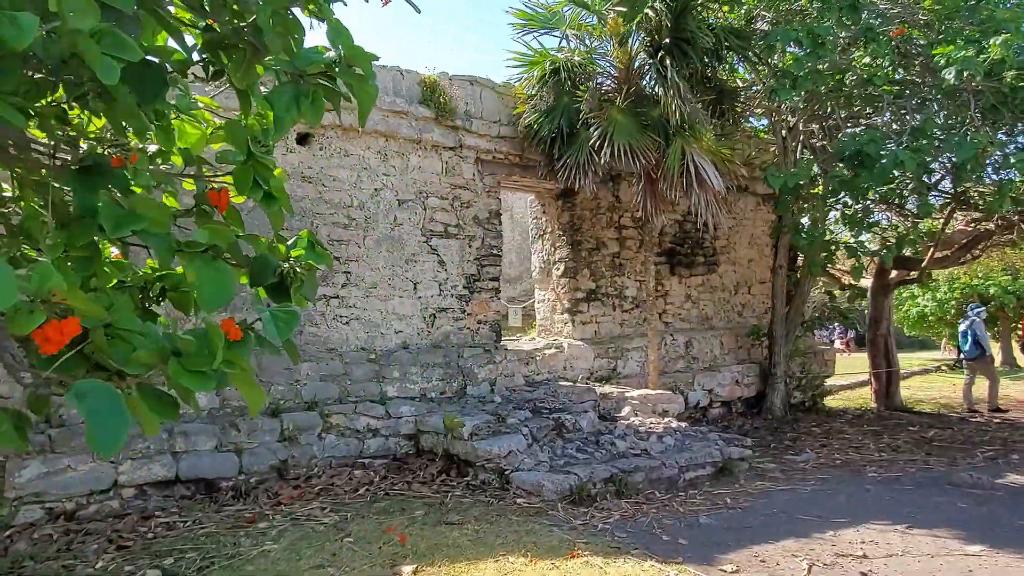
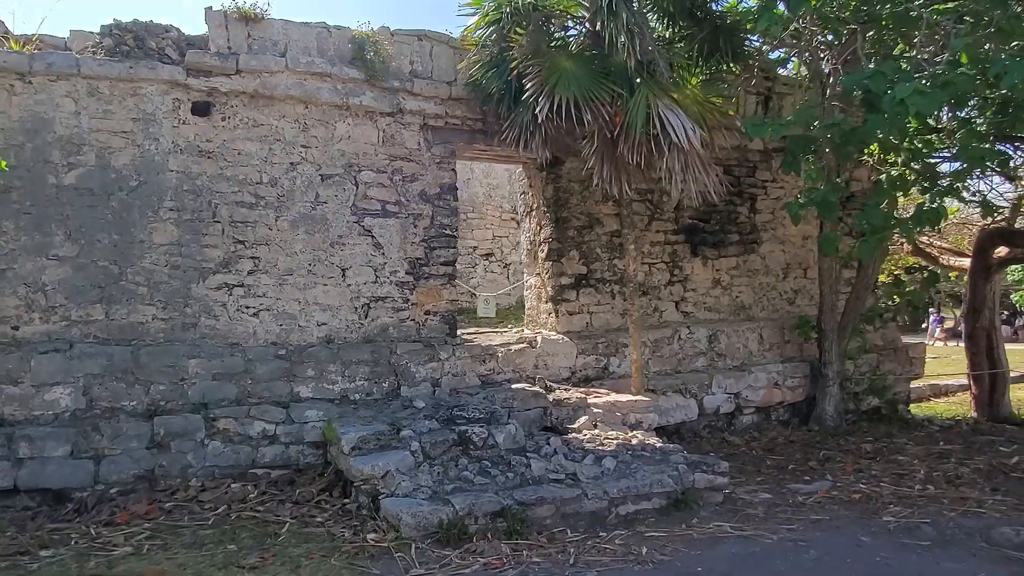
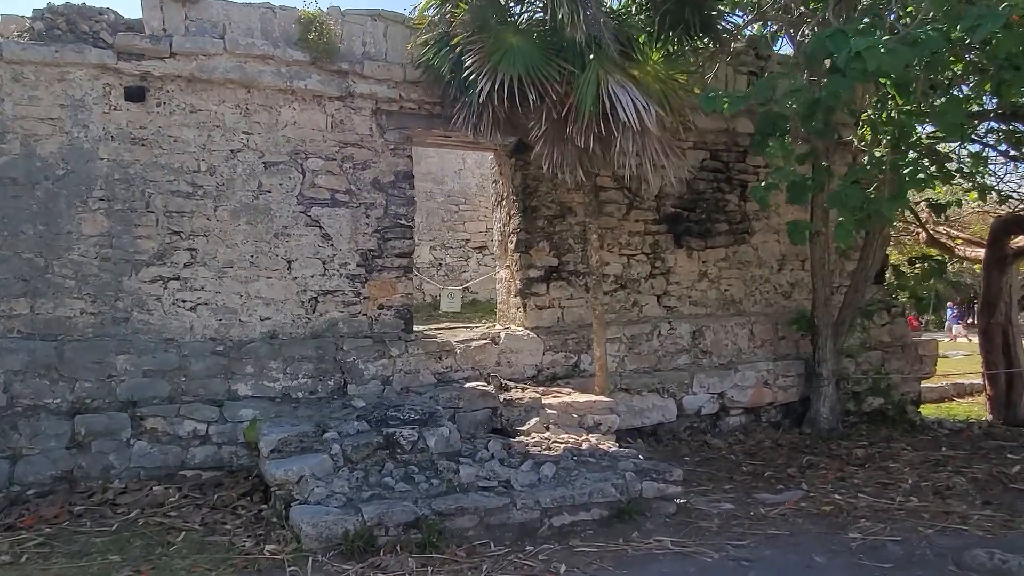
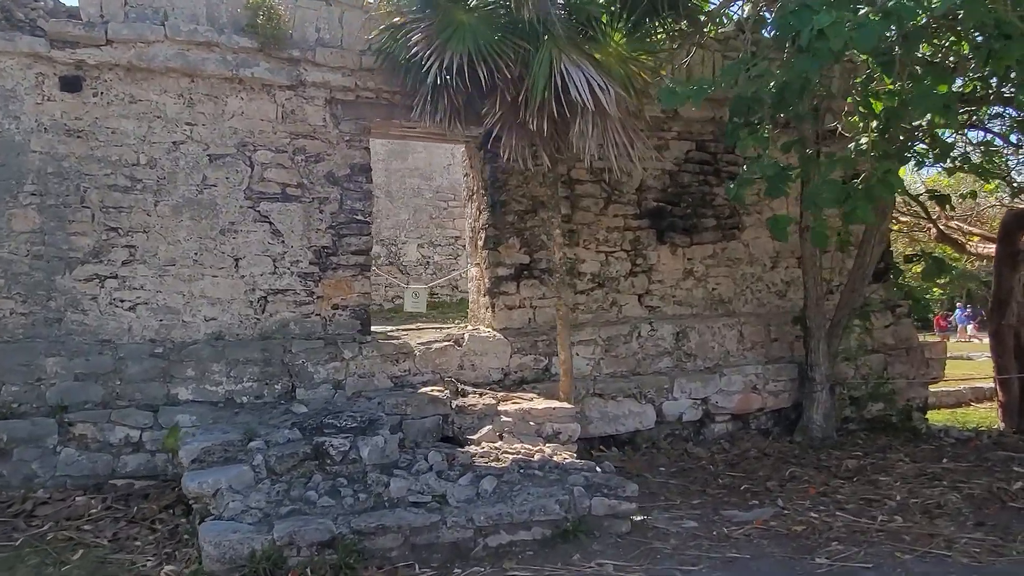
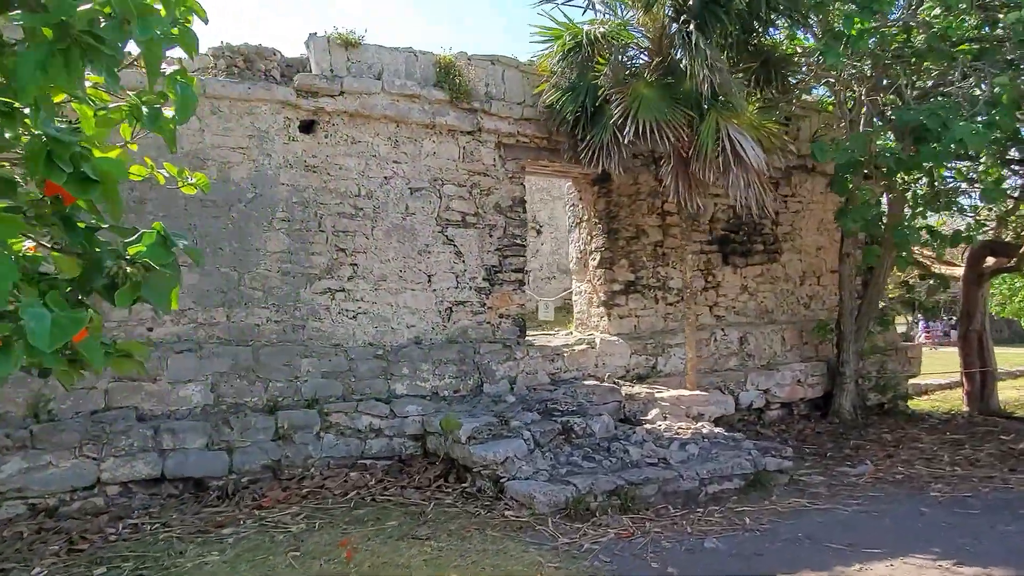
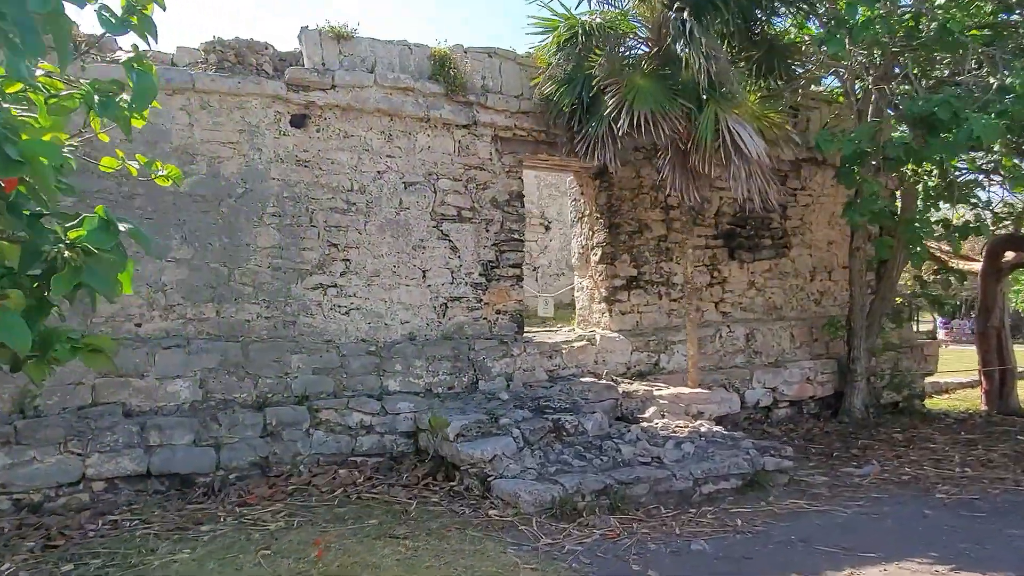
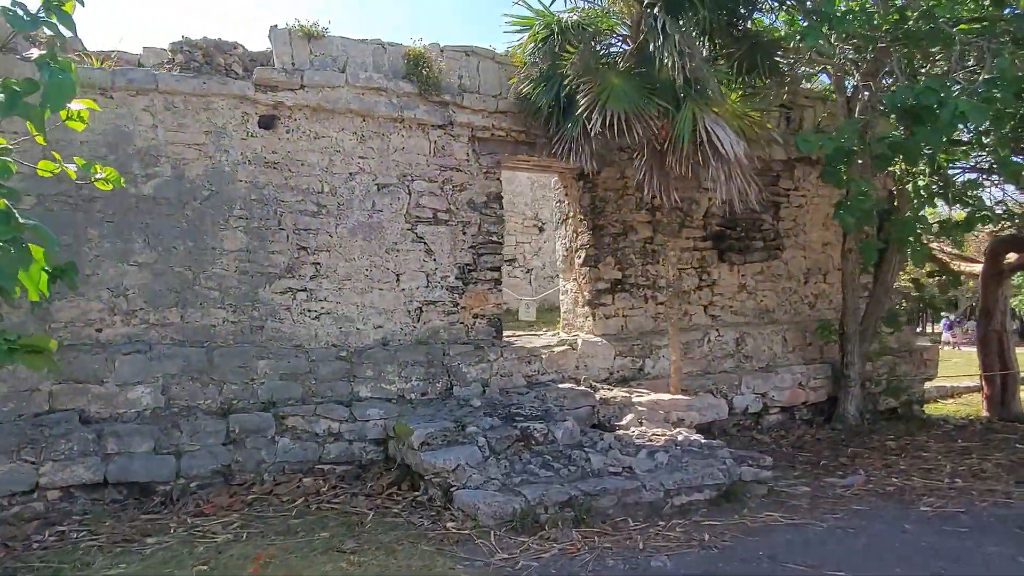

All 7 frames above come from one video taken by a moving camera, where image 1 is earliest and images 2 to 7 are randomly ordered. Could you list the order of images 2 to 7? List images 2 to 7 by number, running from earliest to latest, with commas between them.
5, 6, 7, 2, 3, 4
